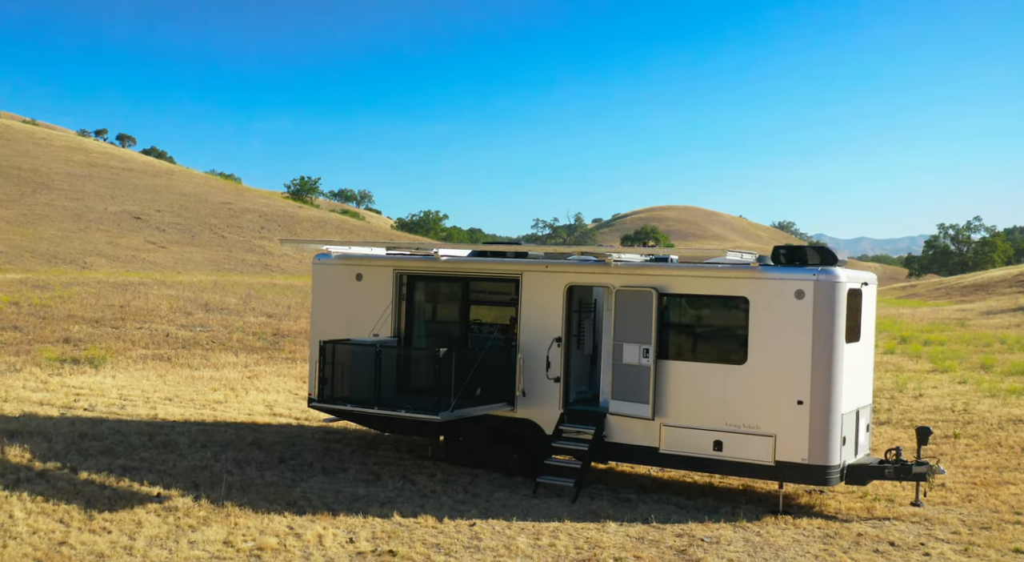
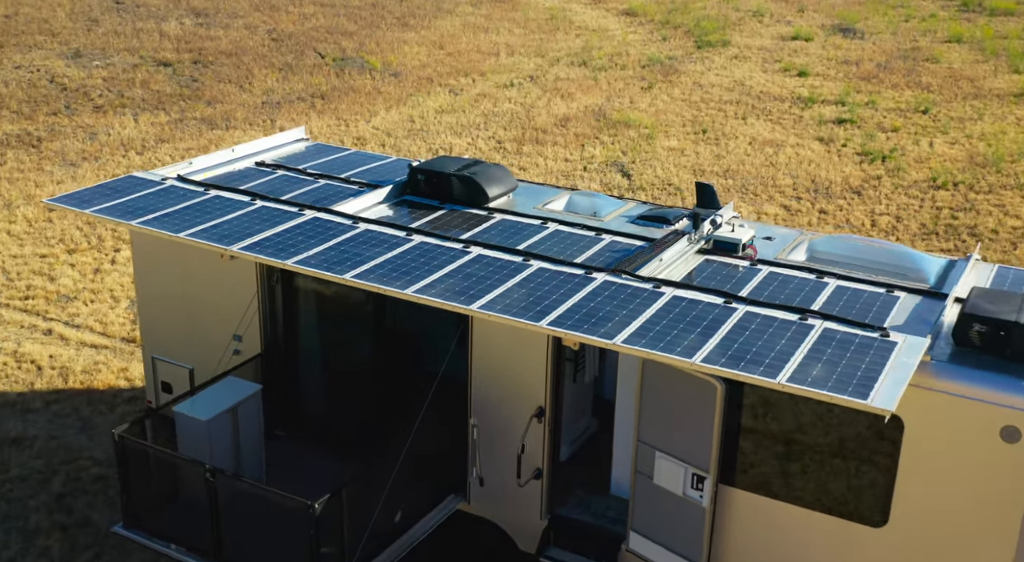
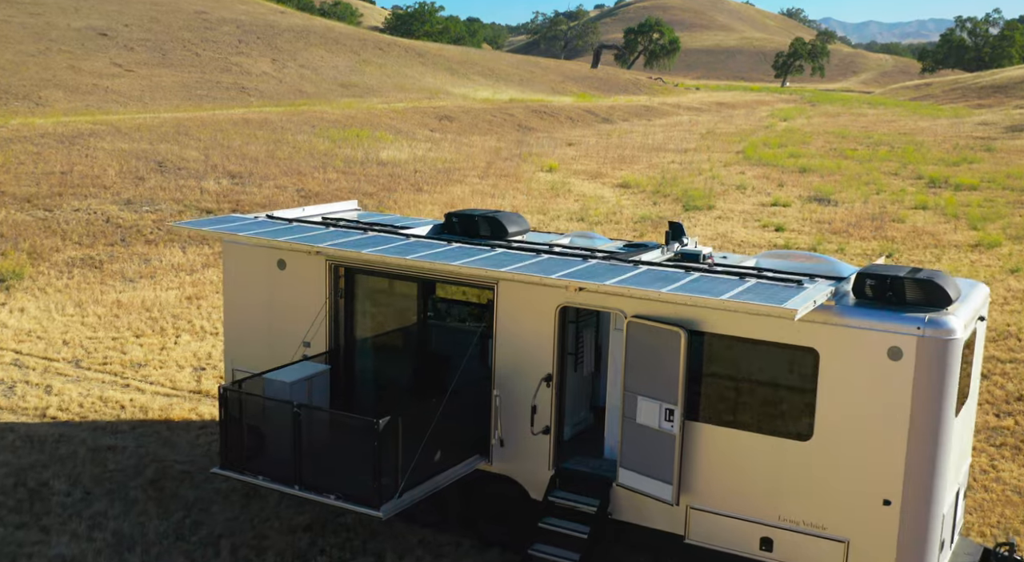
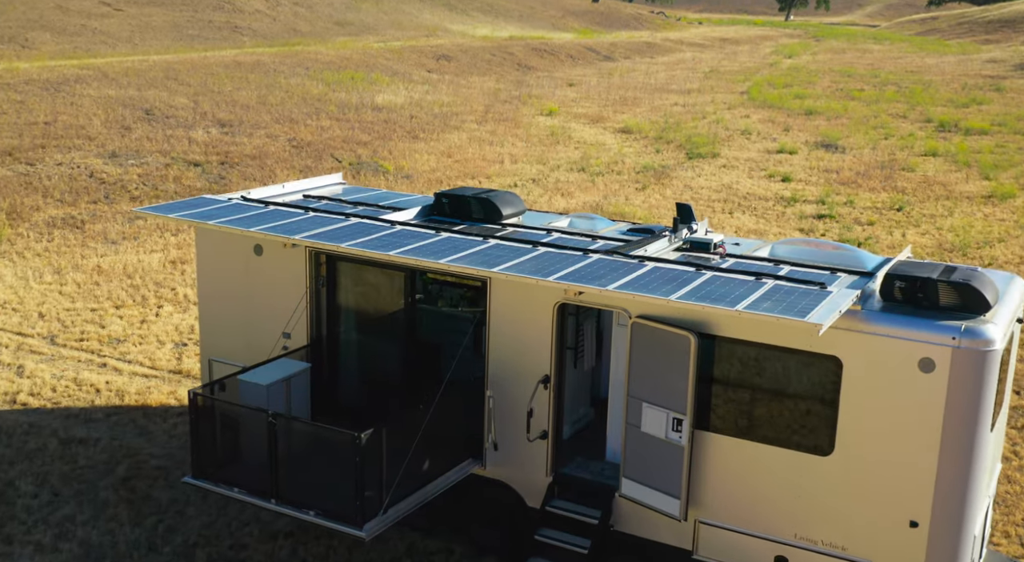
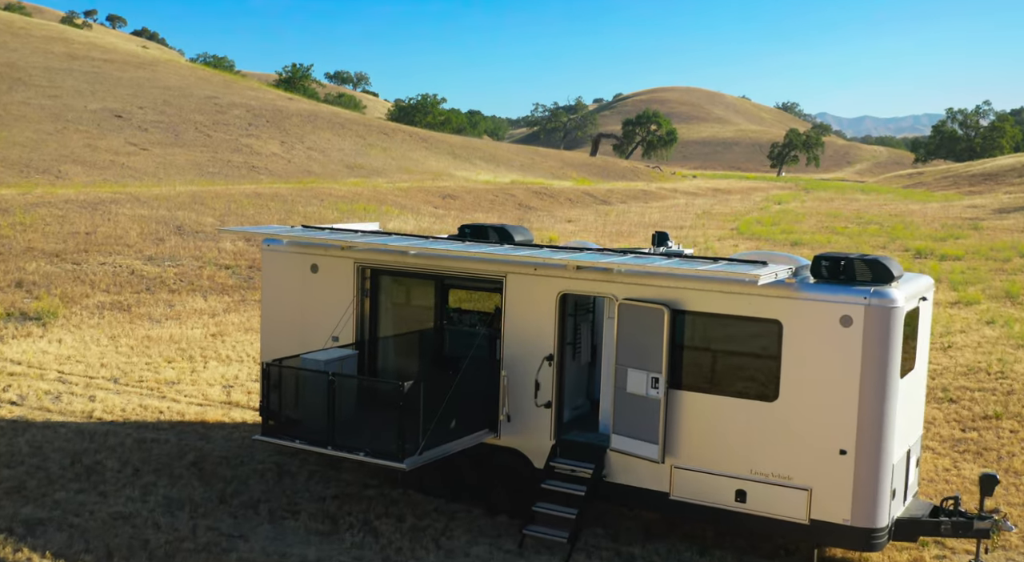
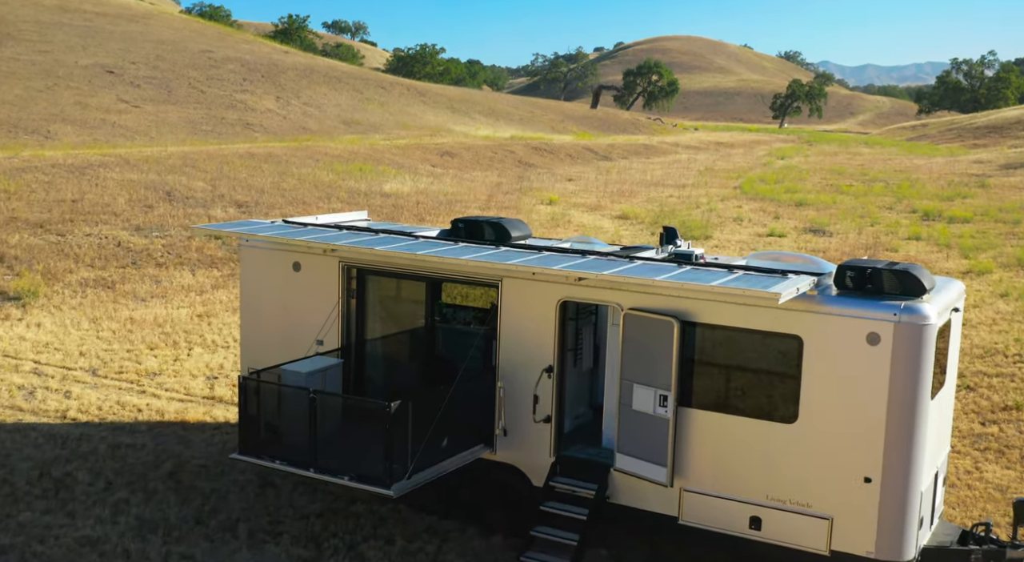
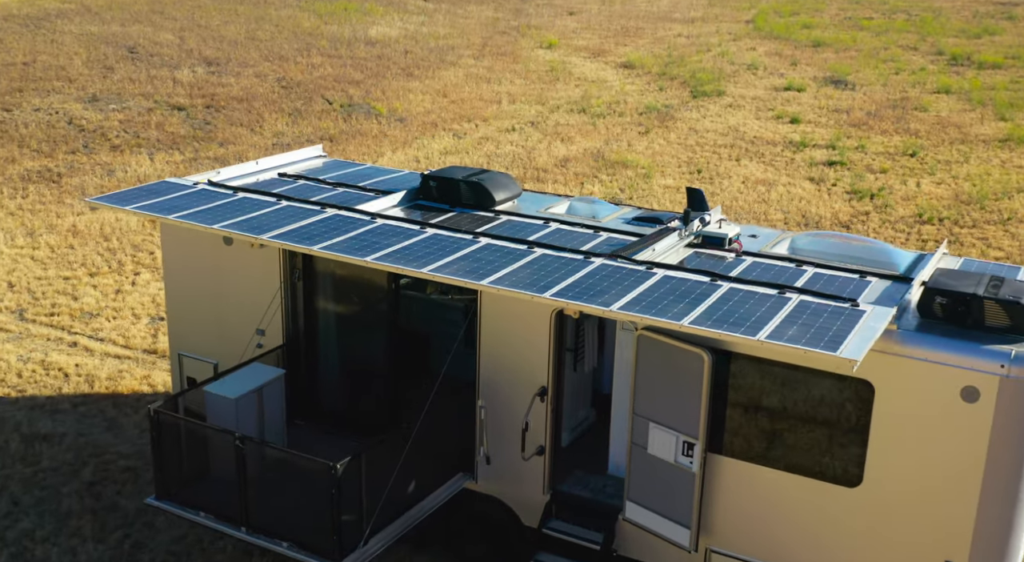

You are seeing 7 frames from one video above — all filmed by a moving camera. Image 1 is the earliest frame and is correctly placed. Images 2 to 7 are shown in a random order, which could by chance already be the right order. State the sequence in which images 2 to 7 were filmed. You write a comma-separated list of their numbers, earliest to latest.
5, 6, 3, 4, 7, 2
